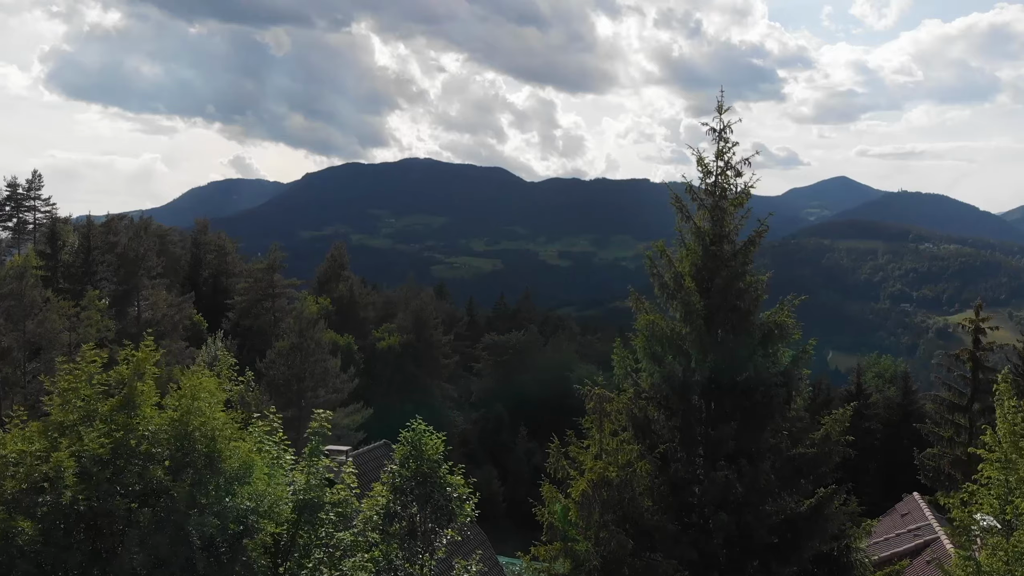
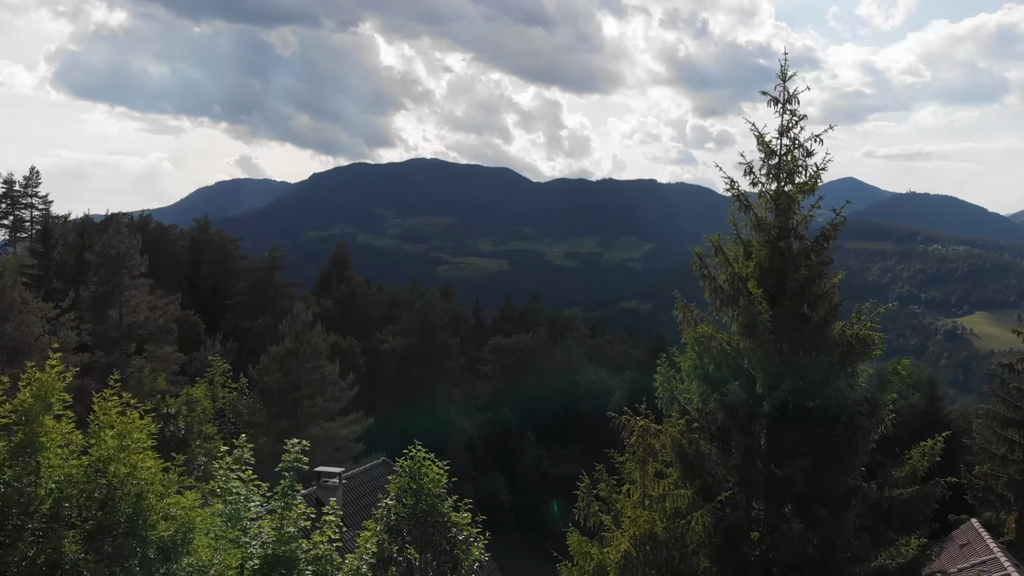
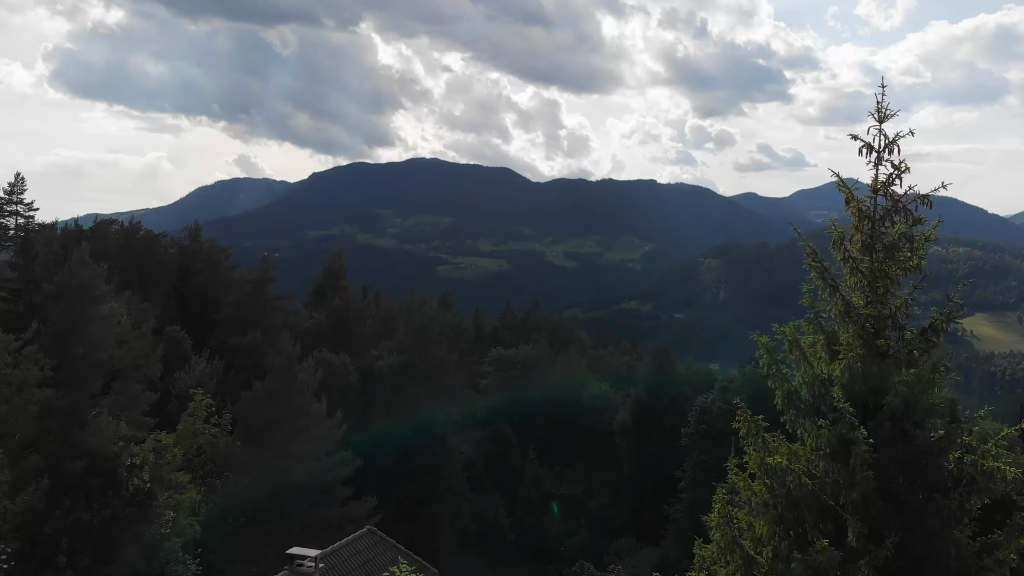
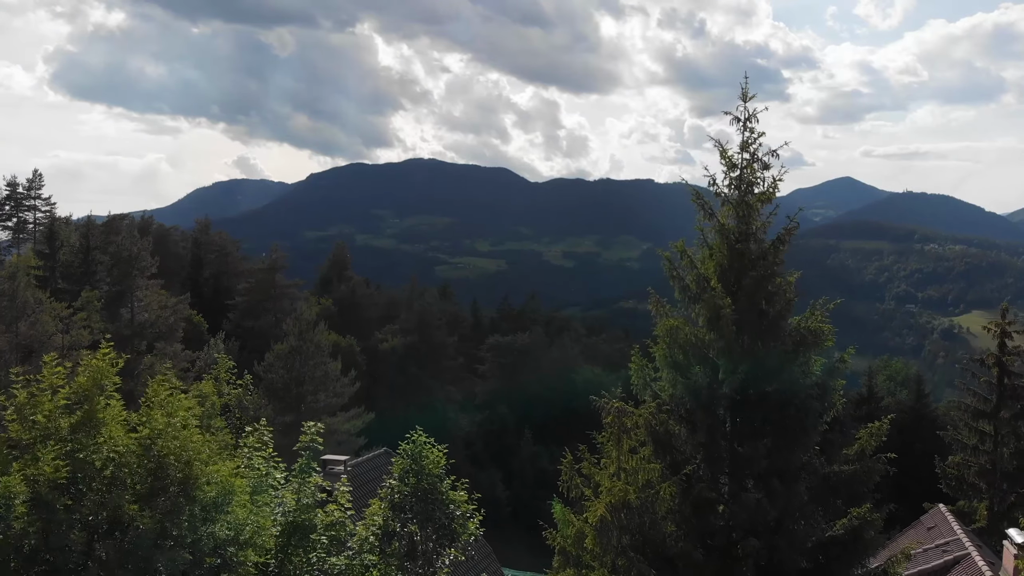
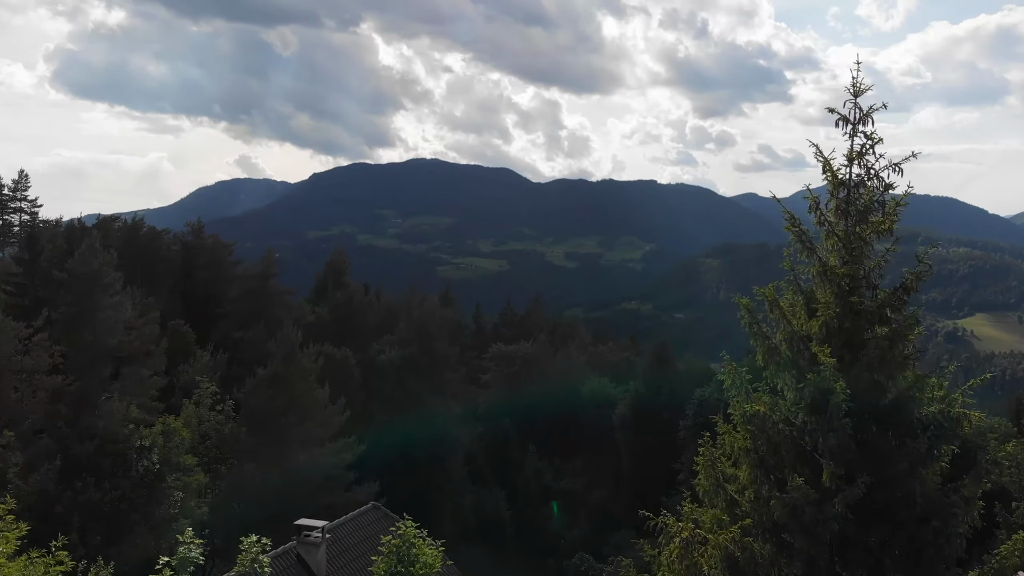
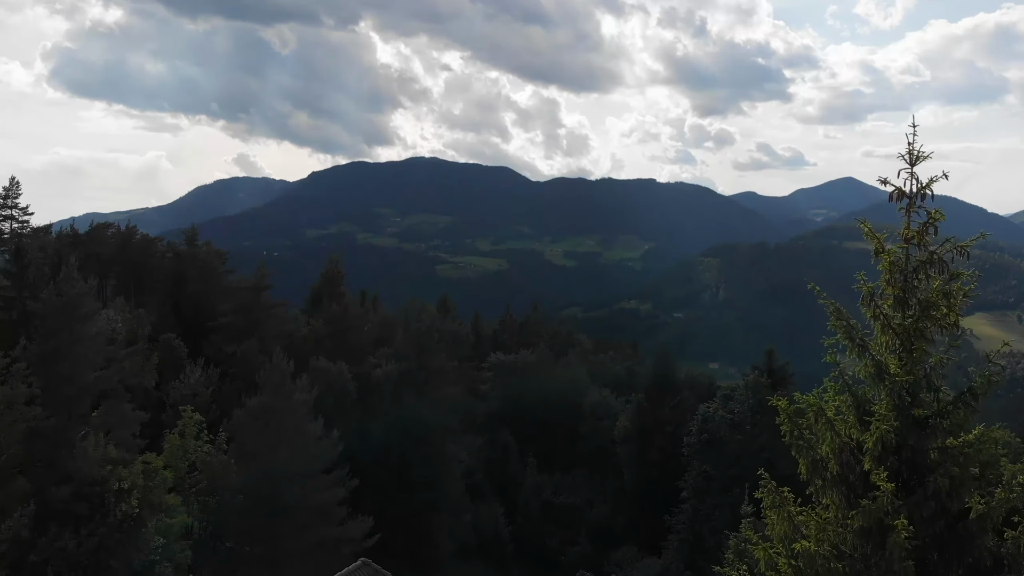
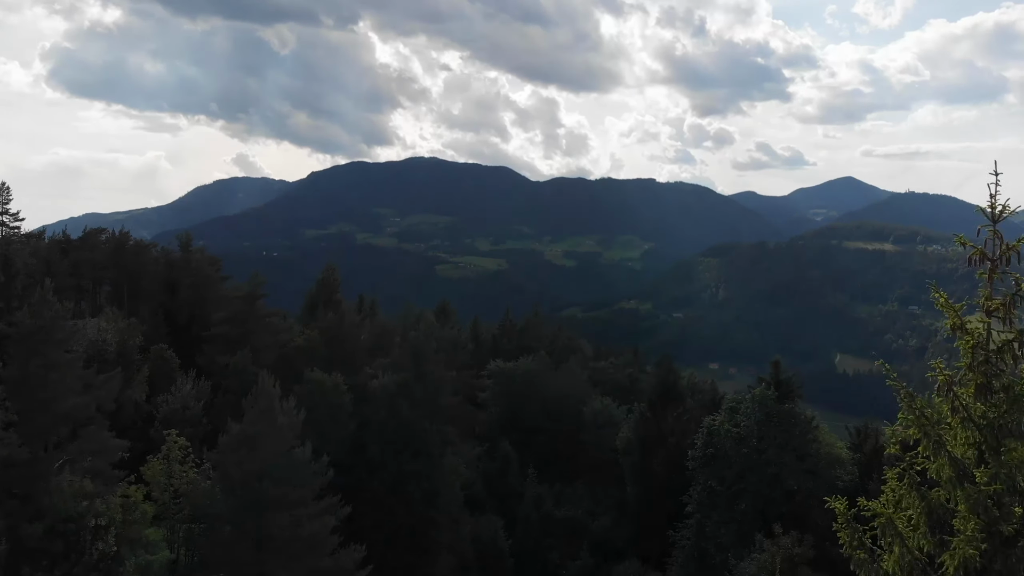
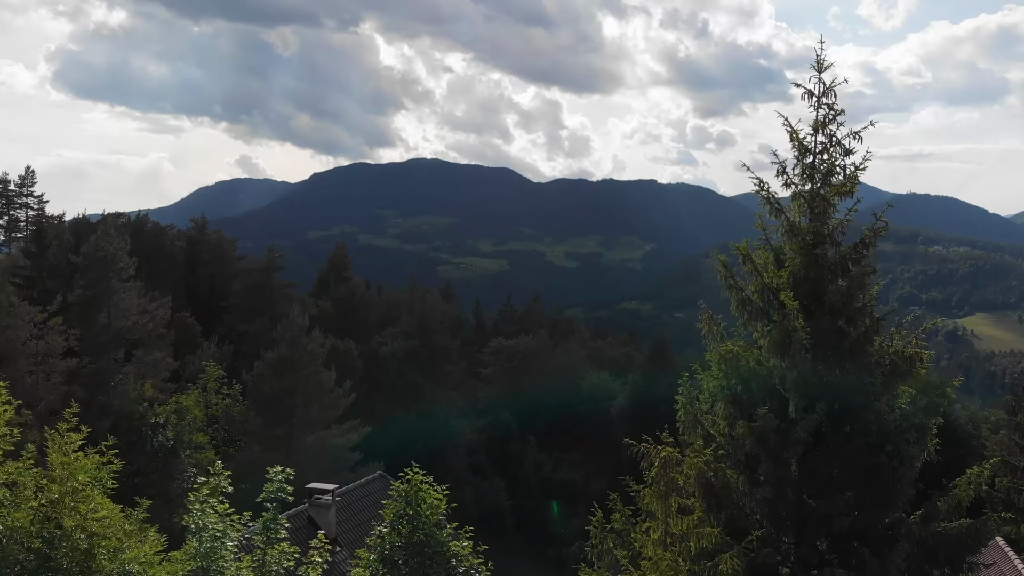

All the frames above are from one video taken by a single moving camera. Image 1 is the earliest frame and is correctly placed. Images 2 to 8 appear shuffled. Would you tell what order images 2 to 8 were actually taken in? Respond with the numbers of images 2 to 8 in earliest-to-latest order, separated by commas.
4, 2, 8, 5, 3, 6, 7
